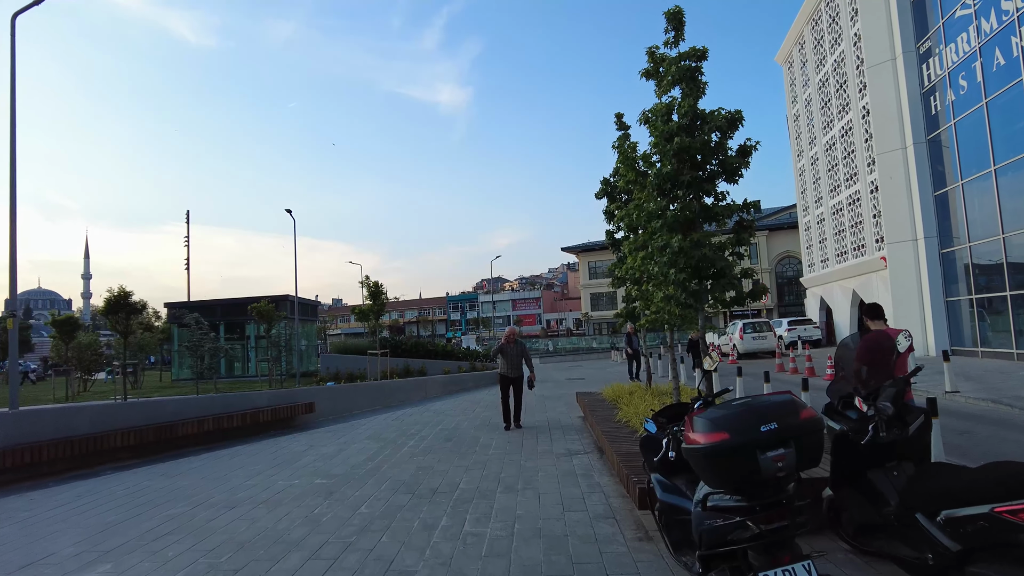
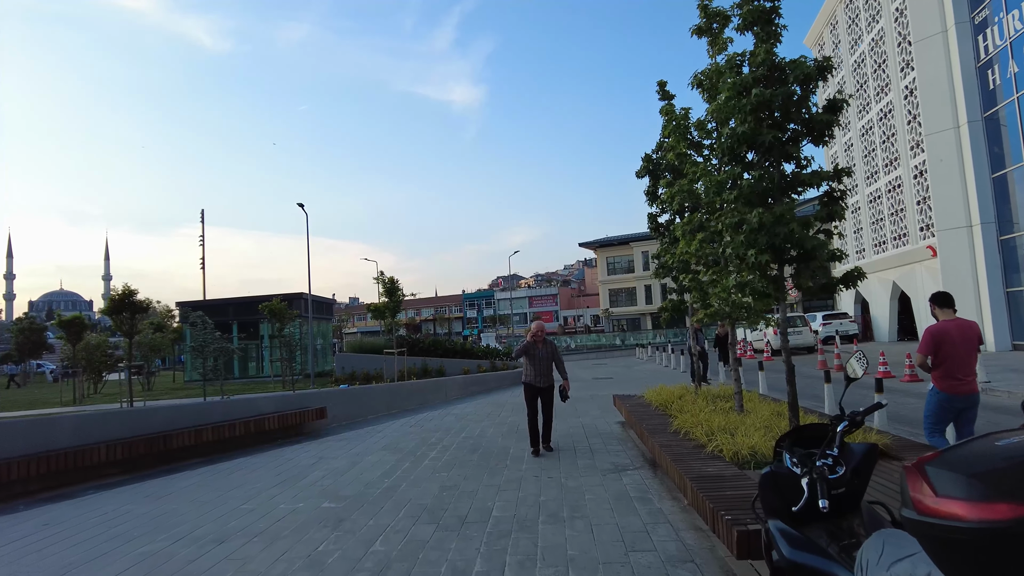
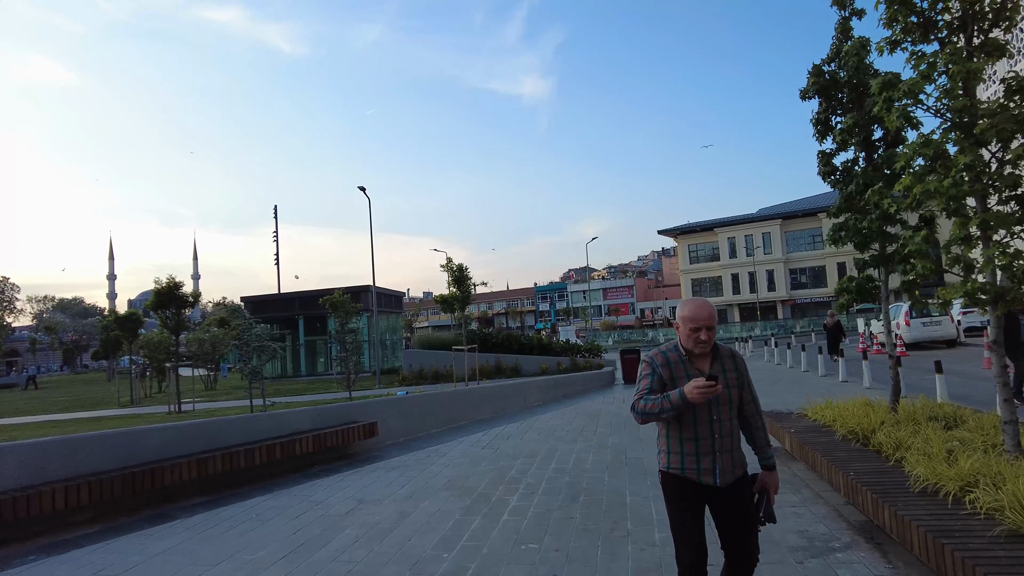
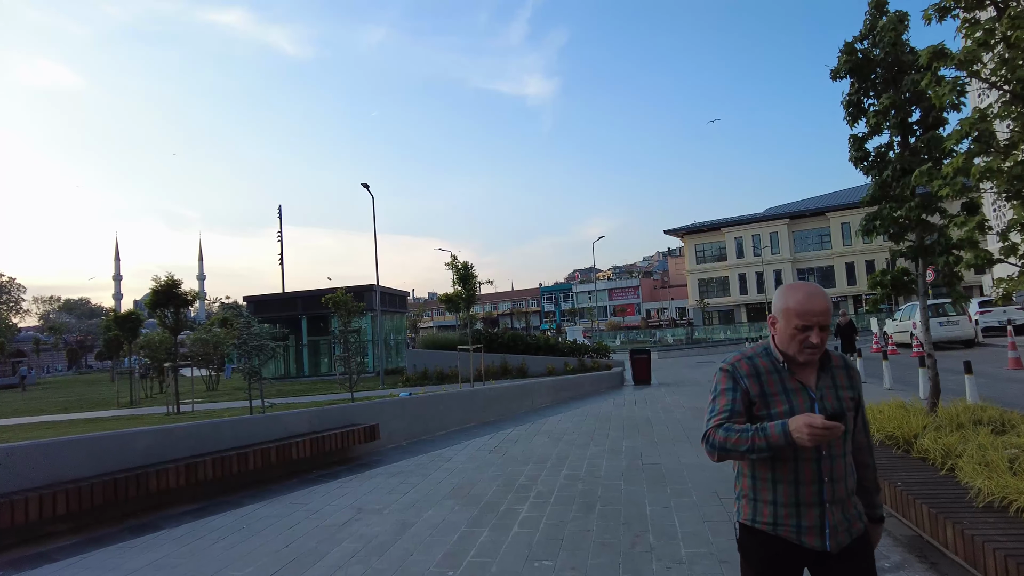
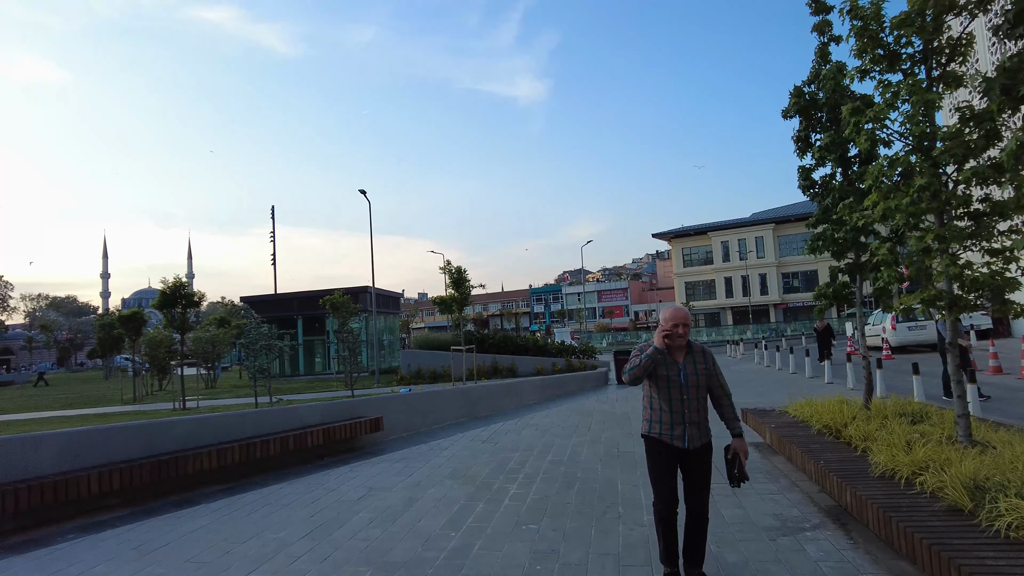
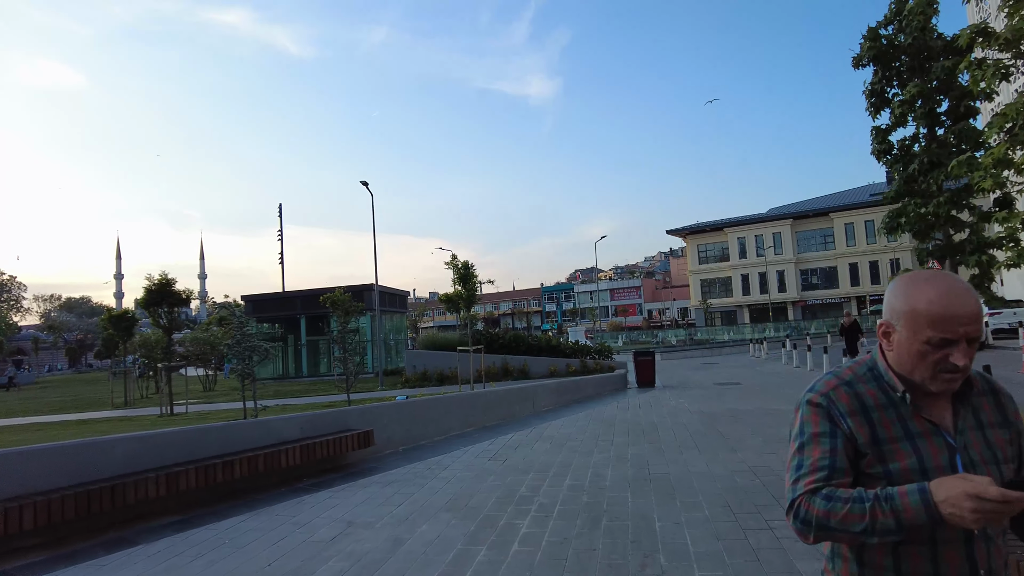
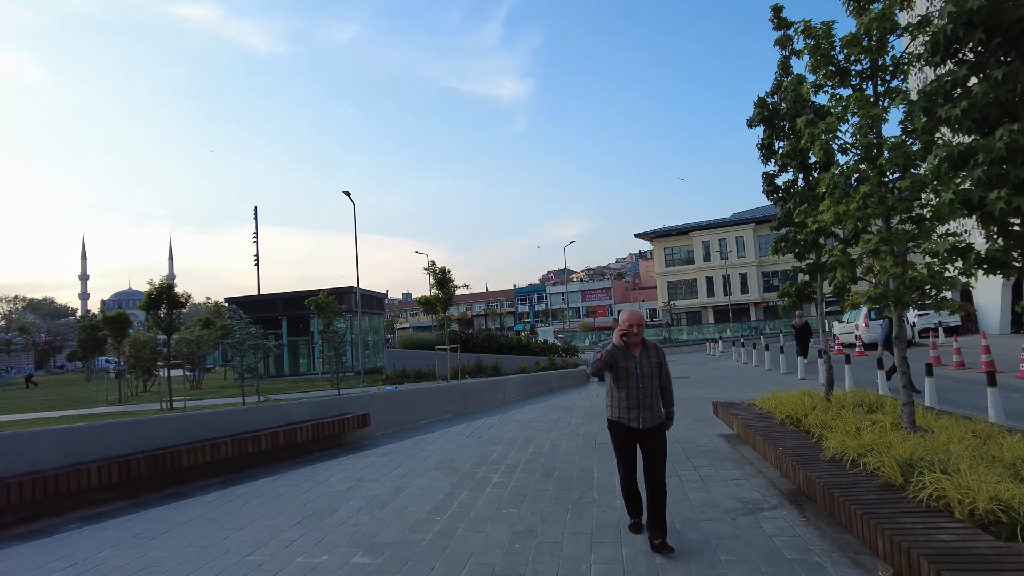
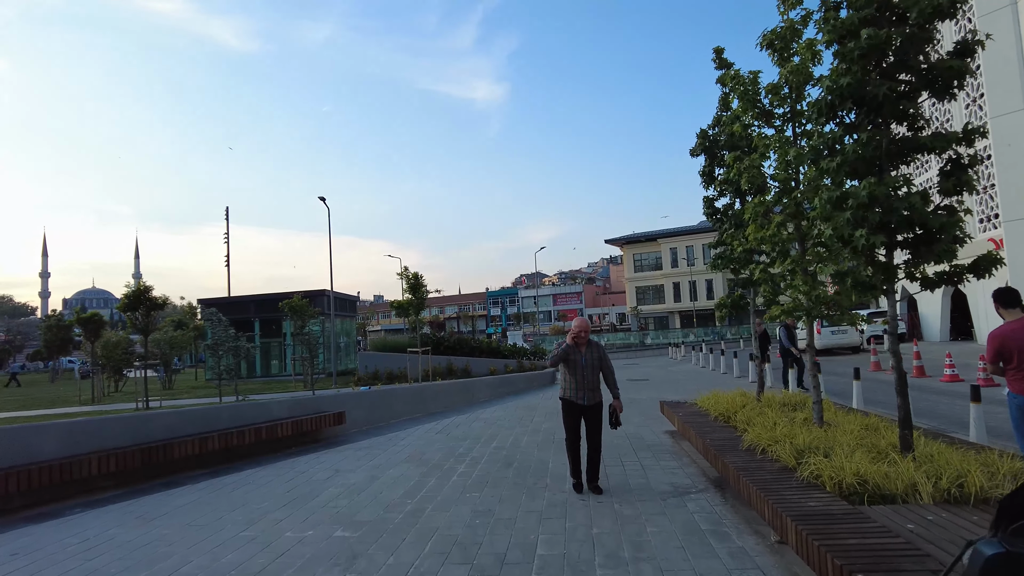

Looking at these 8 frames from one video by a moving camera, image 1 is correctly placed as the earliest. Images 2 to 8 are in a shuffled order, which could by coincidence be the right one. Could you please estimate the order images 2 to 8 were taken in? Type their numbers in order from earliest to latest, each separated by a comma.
2, 8, 7, 5, 3, 4, 6
